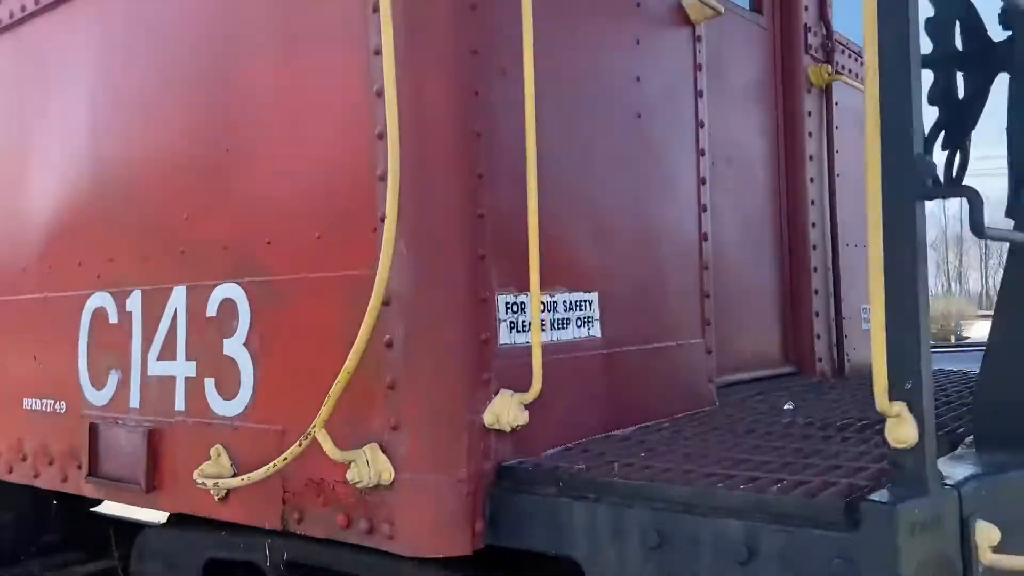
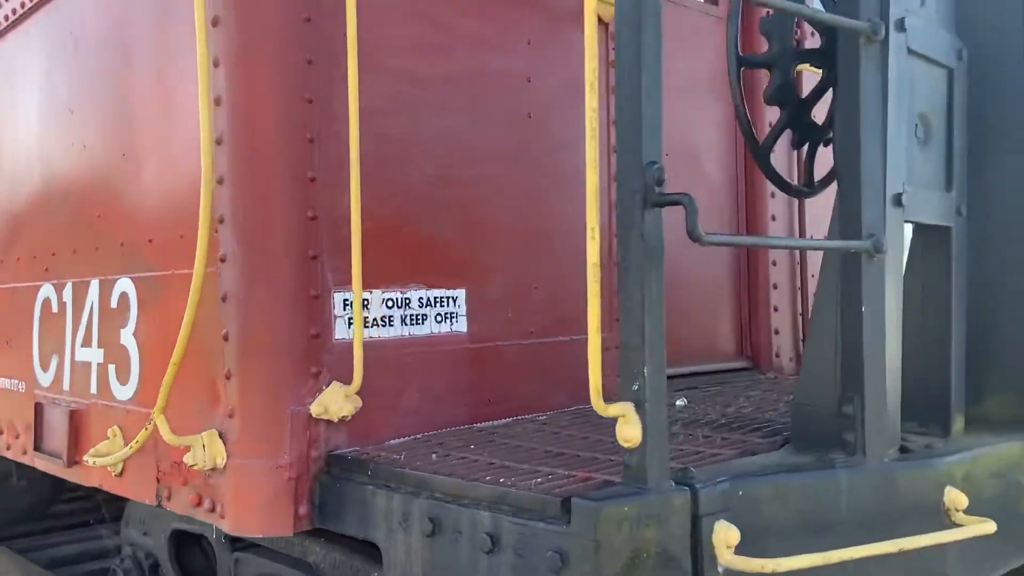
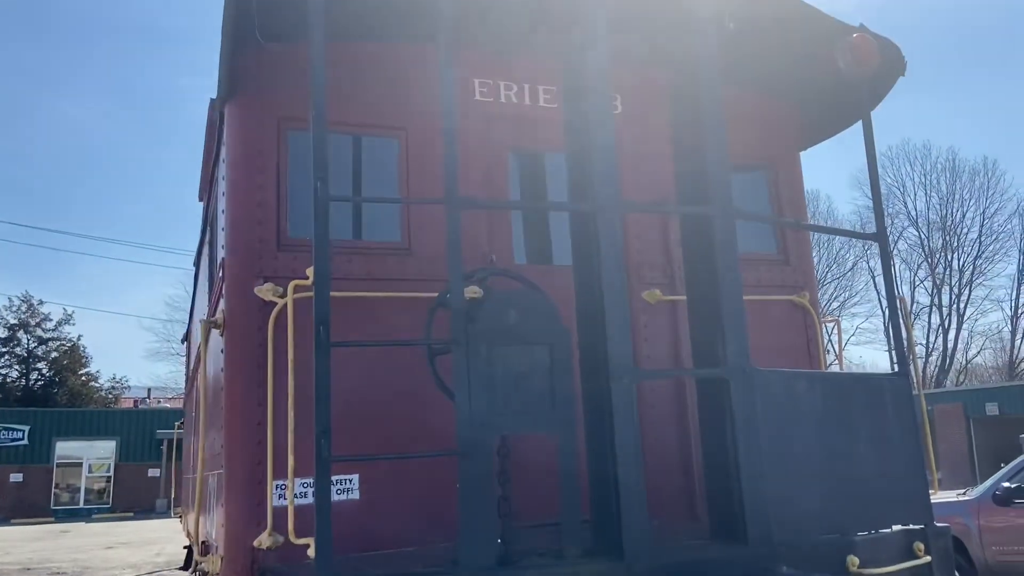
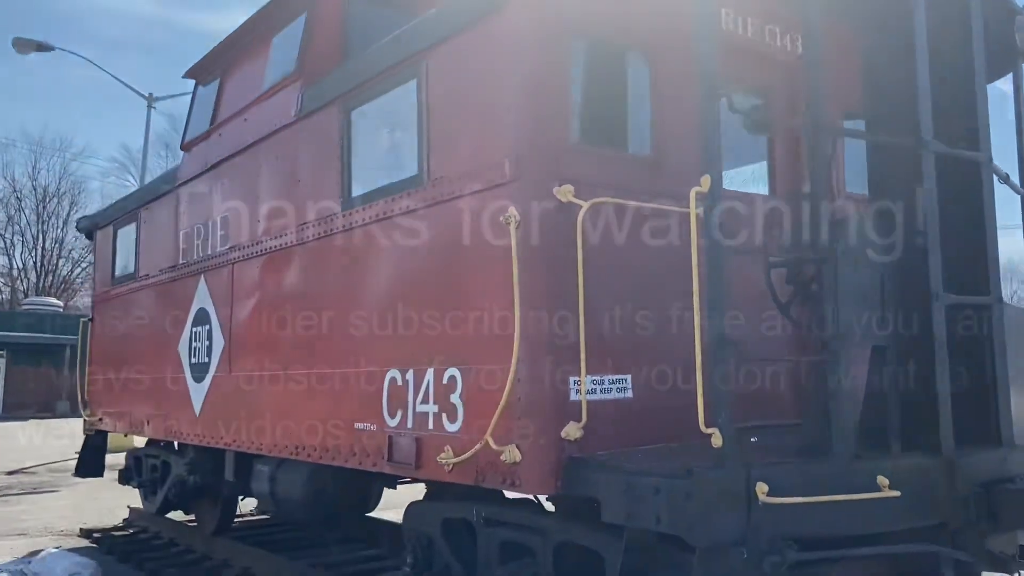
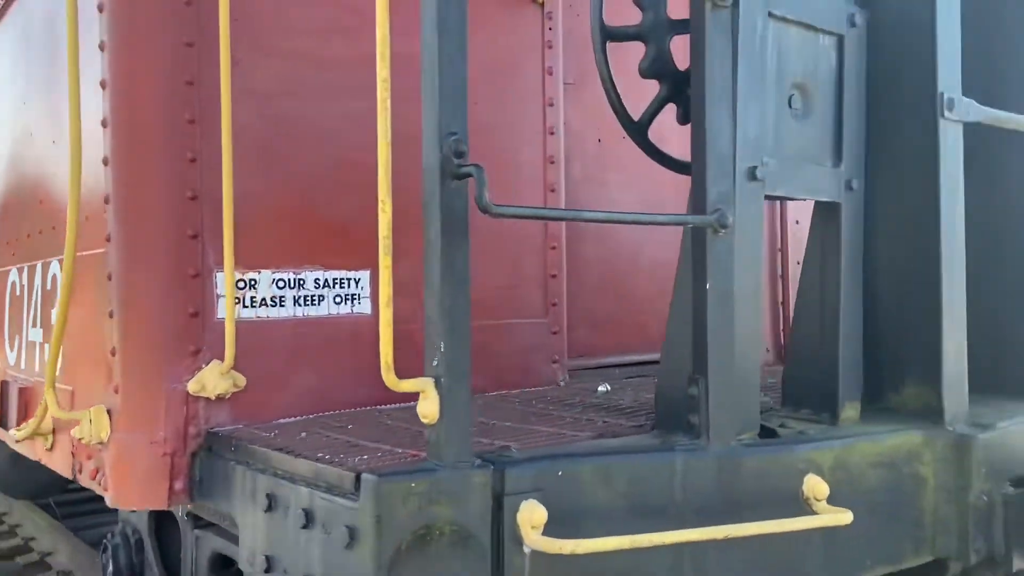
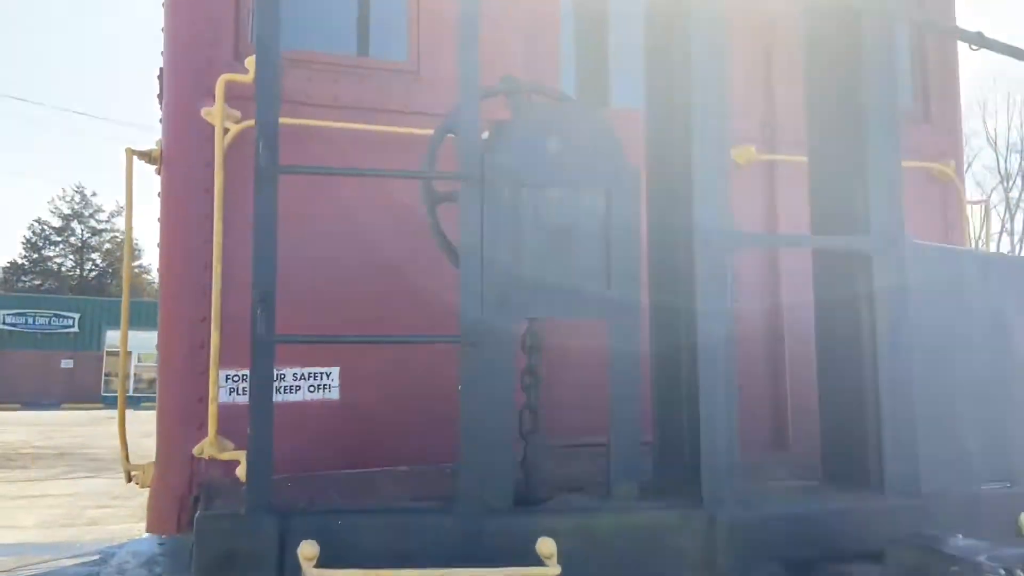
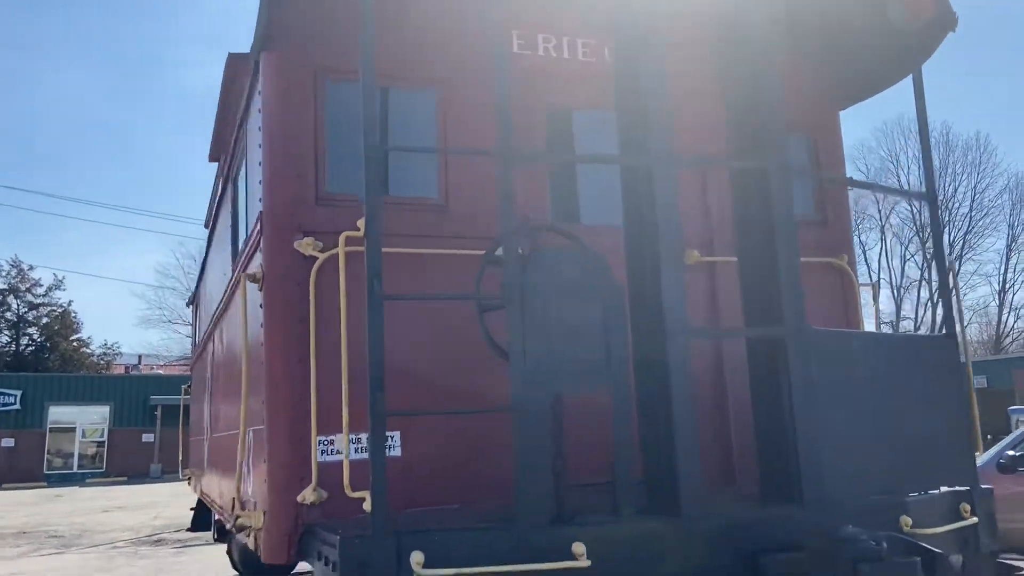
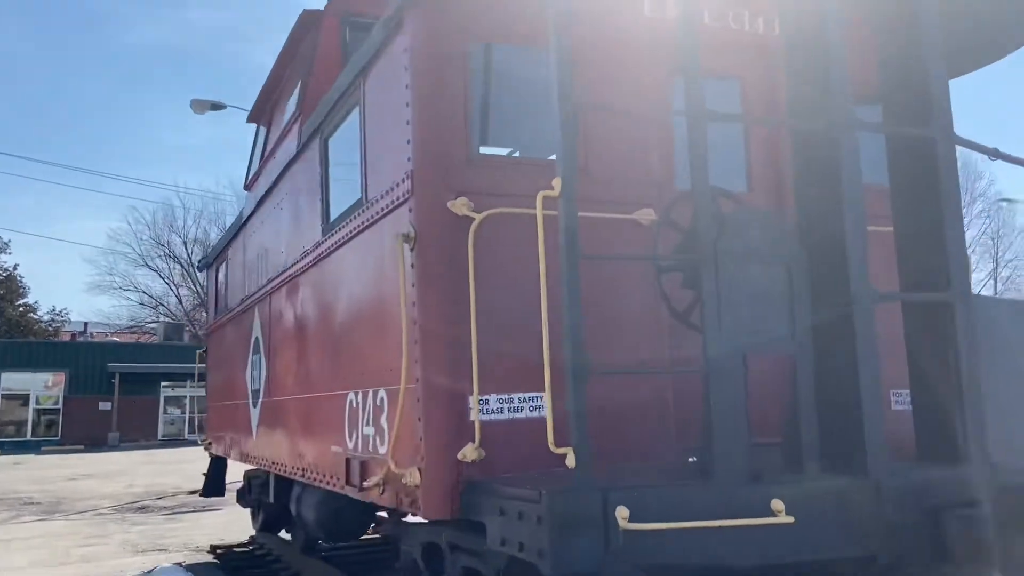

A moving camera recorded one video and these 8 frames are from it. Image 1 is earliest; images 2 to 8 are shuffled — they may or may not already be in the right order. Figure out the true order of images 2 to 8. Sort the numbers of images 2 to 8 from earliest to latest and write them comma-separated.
2, 5, 6, 3, 7, 8, 4
